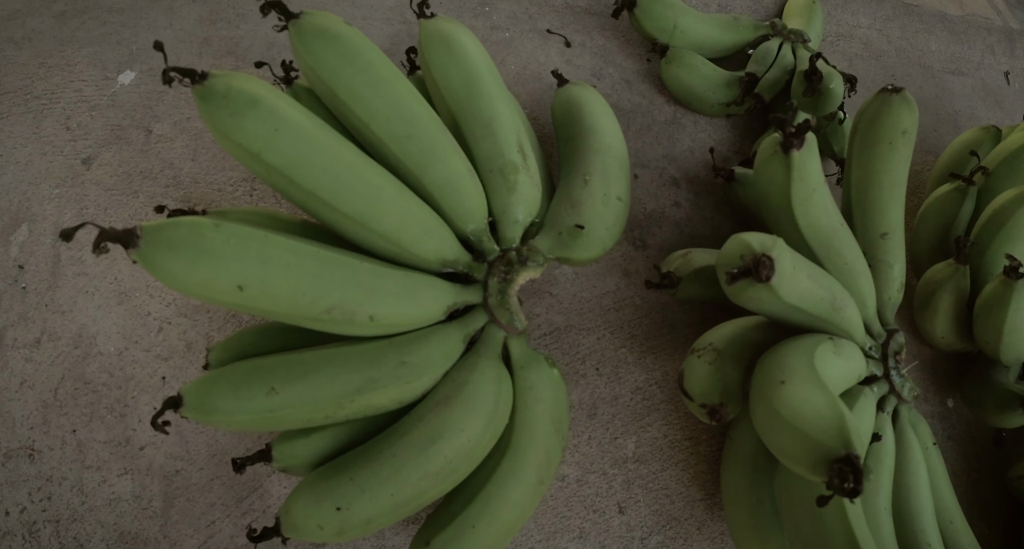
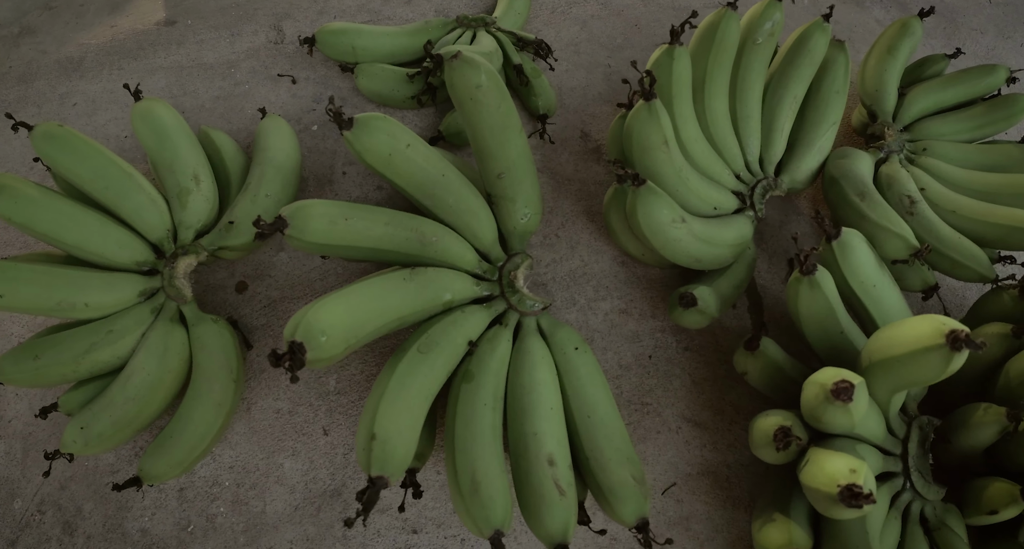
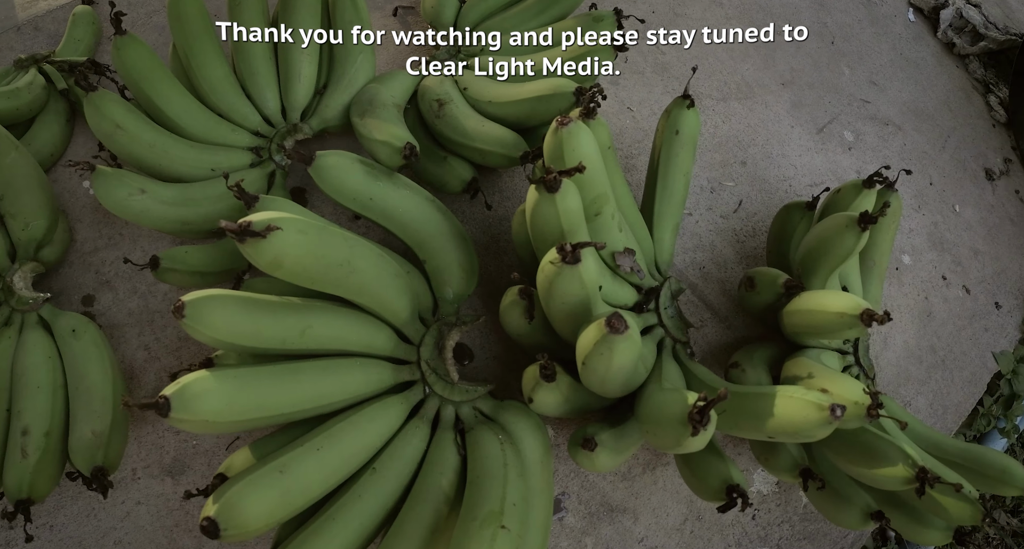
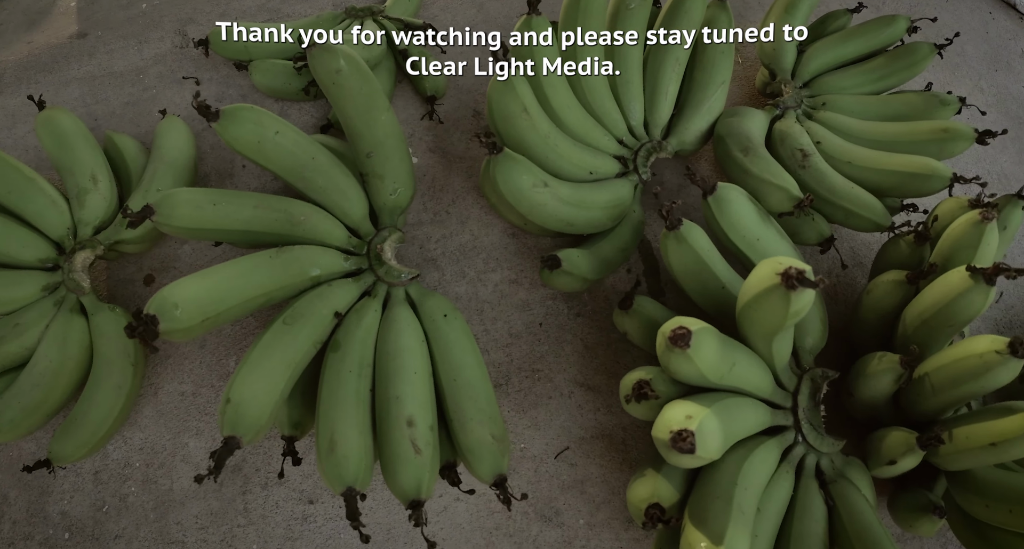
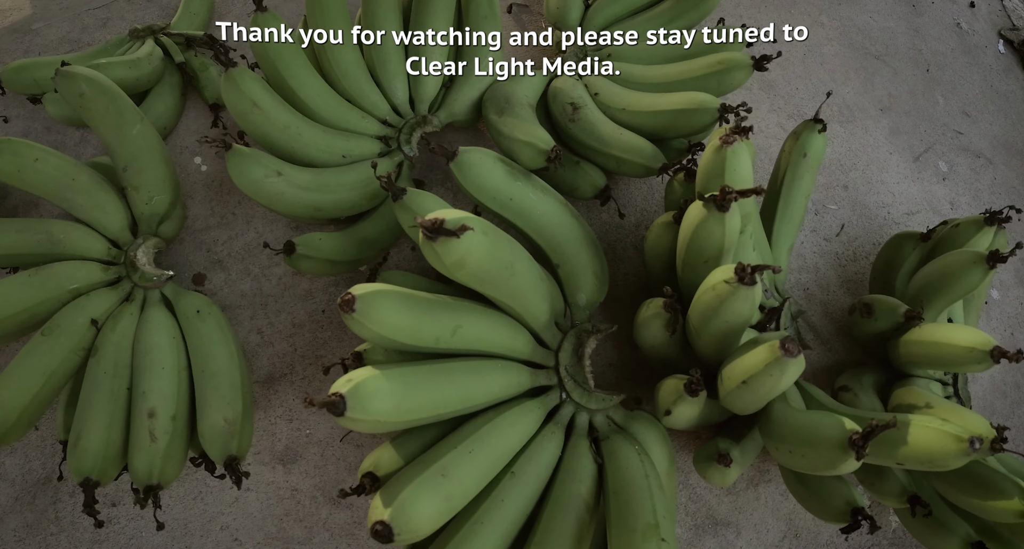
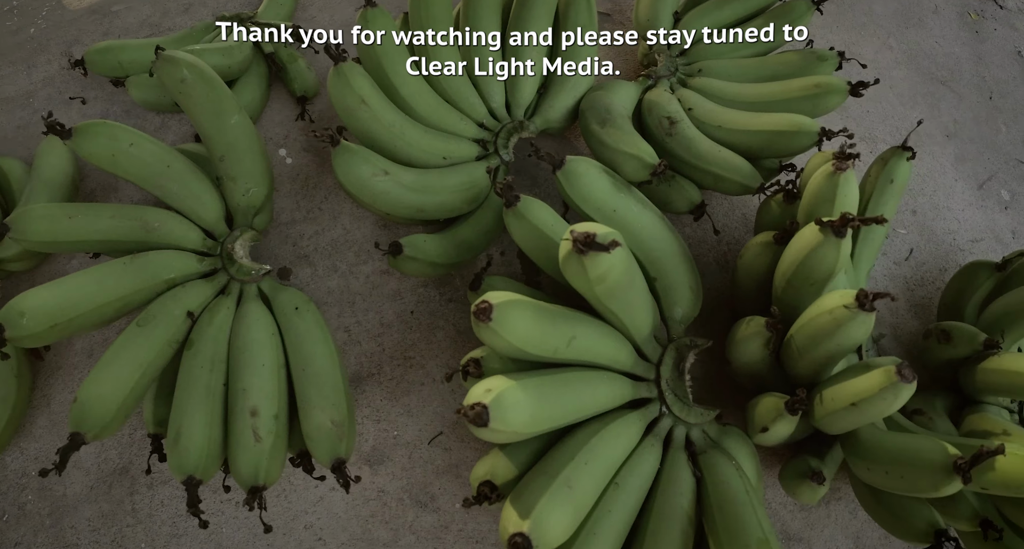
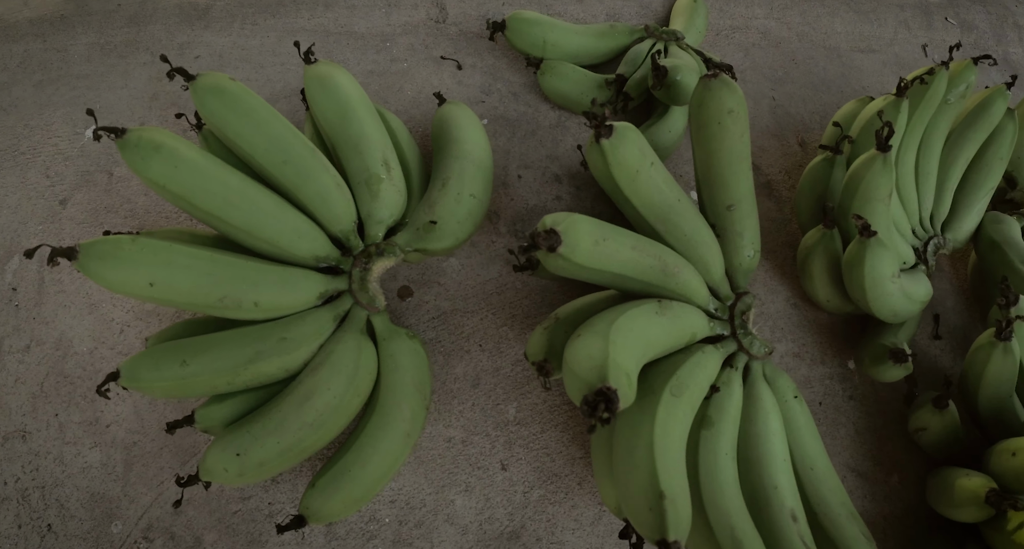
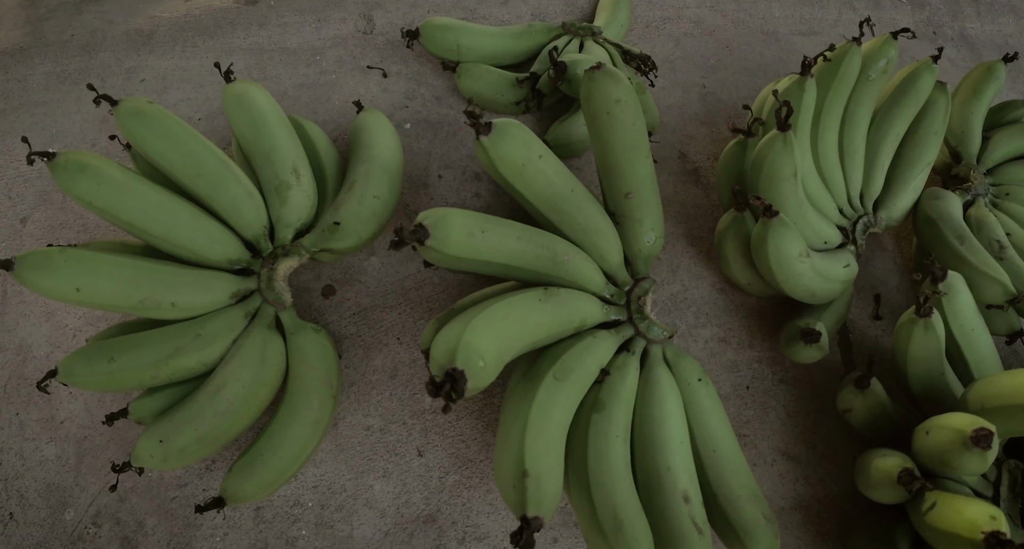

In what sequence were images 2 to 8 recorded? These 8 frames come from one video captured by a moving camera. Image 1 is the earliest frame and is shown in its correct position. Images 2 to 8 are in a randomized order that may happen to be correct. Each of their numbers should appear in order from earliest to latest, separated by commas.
7, 8, 2, 4, 6, 5, 3
